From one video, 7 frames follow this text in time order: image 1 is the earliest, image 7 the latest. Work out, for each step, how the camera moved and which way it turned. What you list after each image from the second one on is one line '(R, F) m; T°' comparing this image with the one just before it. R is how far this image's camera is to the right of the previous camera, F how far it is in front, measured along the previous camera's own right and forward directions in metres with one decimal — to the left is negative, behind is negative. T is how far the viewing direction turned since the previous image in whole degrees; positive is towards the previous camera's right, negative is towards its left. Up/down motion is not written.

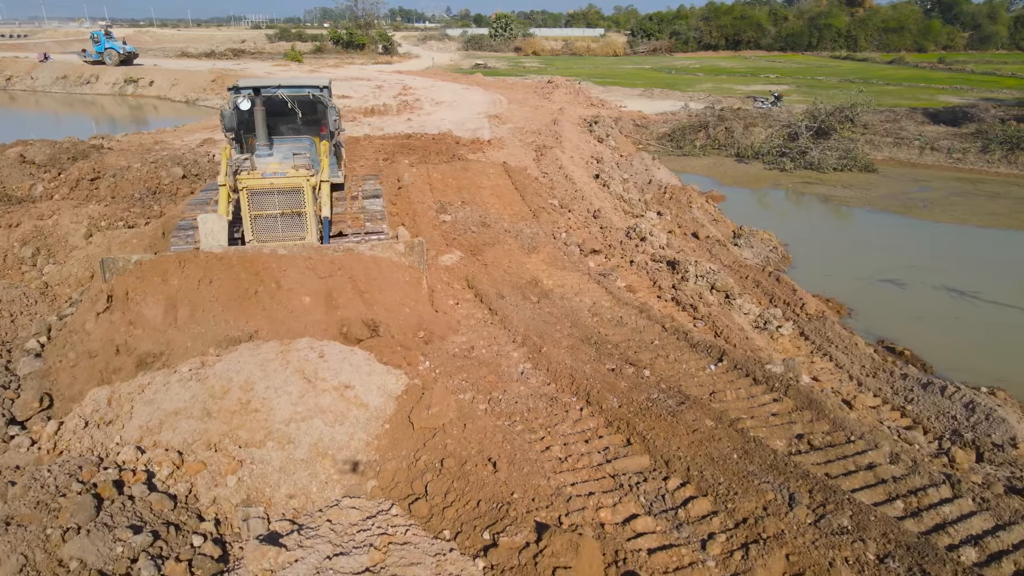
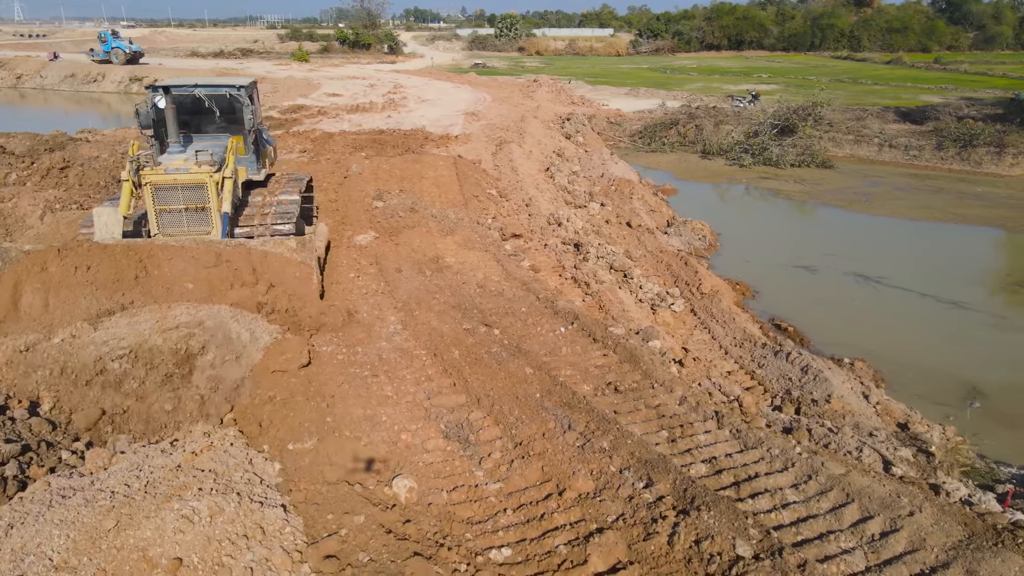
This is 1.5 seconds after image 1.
(+1.5, -0.8) m; -1°
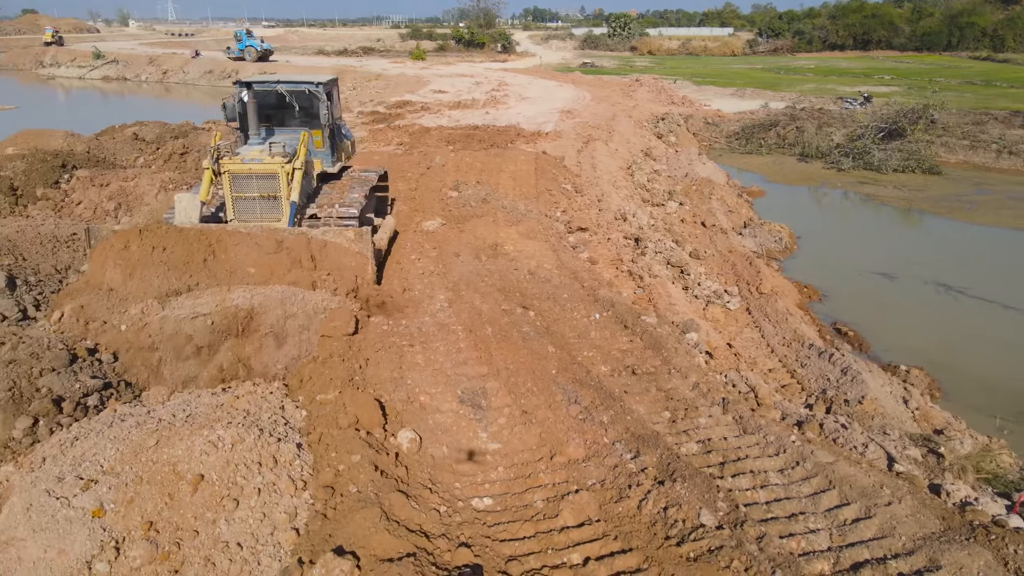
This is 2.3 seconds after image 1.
(+0.7, -0.3) m; -8°
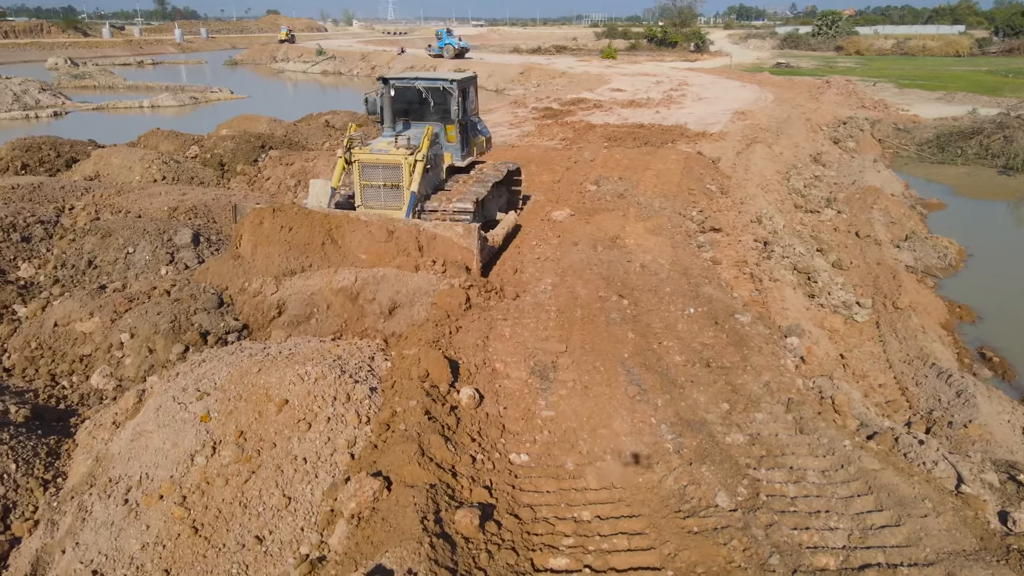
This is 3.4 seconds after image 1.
(+0.8, -0.2) m; -14°
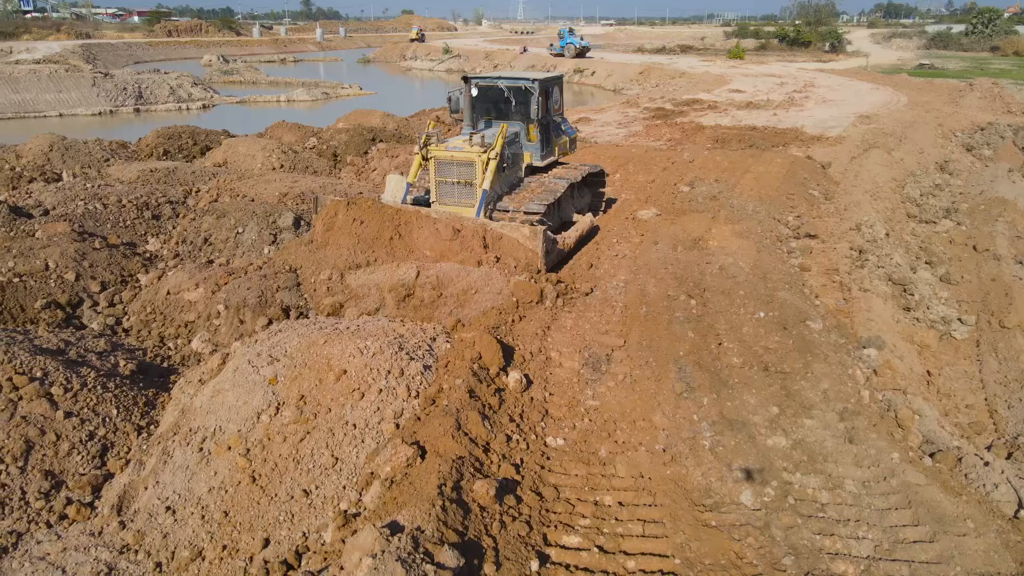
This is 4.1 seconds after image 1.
(+0.4, -0.1) m; -9°
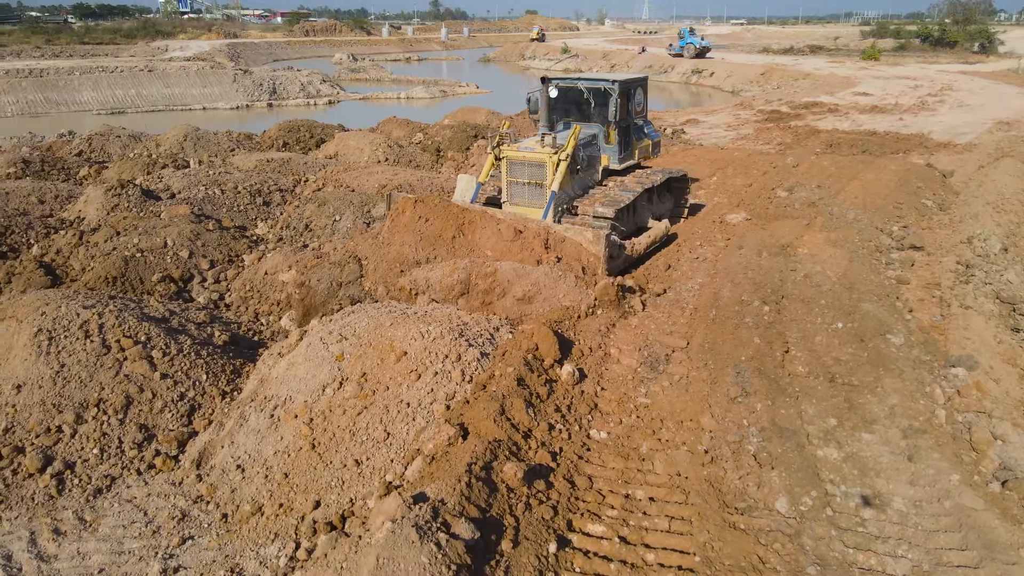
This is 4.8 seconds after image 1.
(+0.4, -0.1) m; -8°
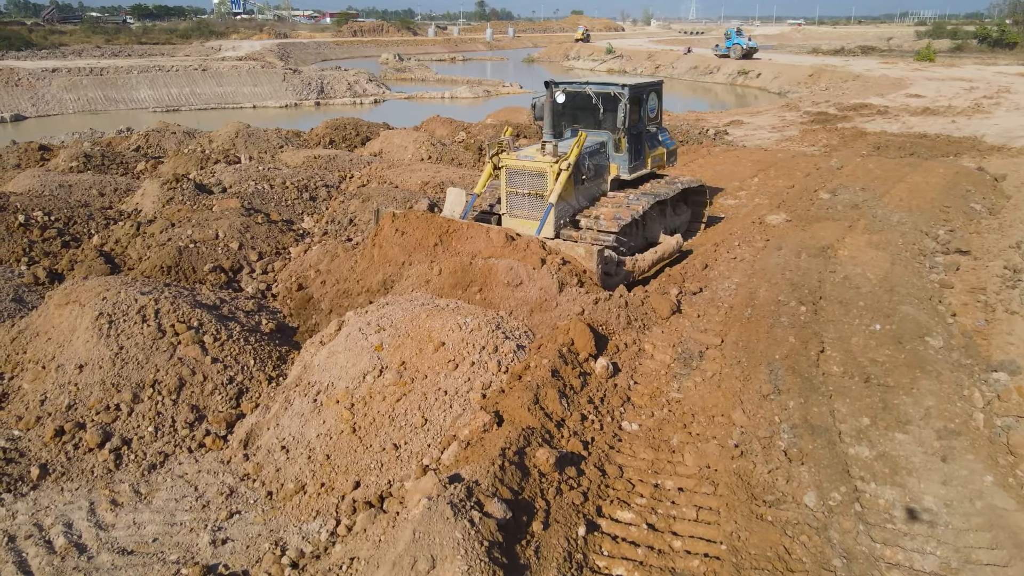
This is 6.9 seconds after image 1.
(0.0, -0.1) m; -3°
